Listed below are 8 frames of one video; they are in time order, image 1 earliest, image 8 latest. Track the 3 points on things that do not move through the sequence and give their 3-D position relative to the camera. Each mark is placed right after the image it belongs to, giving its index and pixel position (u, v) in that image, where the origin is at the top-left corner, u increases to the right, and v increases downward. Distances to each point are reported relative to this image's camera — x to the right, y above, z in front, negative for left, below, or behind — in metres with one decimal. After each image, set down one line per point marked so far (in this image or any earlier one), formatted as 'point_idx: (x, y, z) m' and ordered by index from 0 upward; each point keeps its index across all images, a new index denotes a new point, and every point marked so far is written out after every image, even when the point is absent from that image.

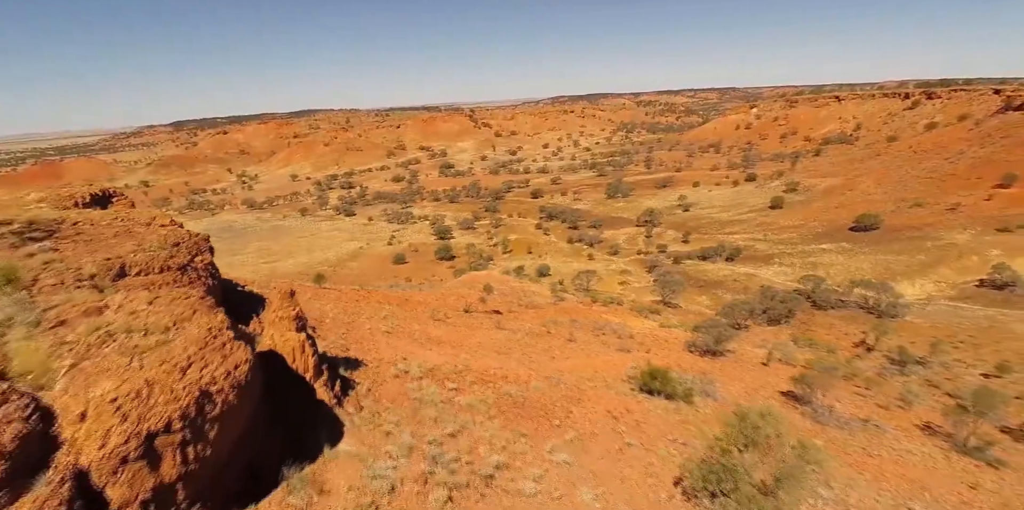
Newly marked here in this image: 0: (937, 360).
0: (+17.3, -4.2, +18.4) m
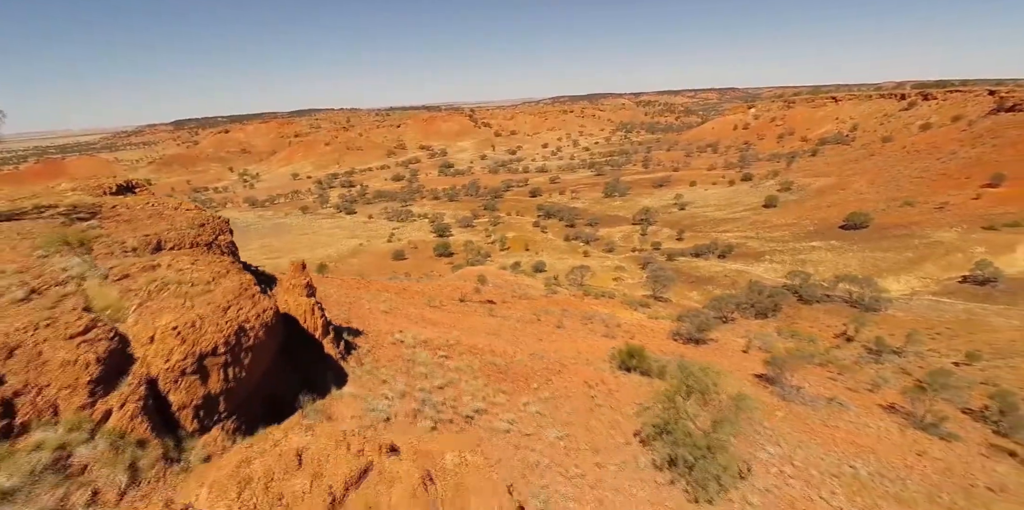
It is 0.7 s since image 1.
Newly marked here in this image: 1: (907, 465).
0: (+17.0, -4.0, +19.2) m
1: (+7.8, -4.1, +9.0) m
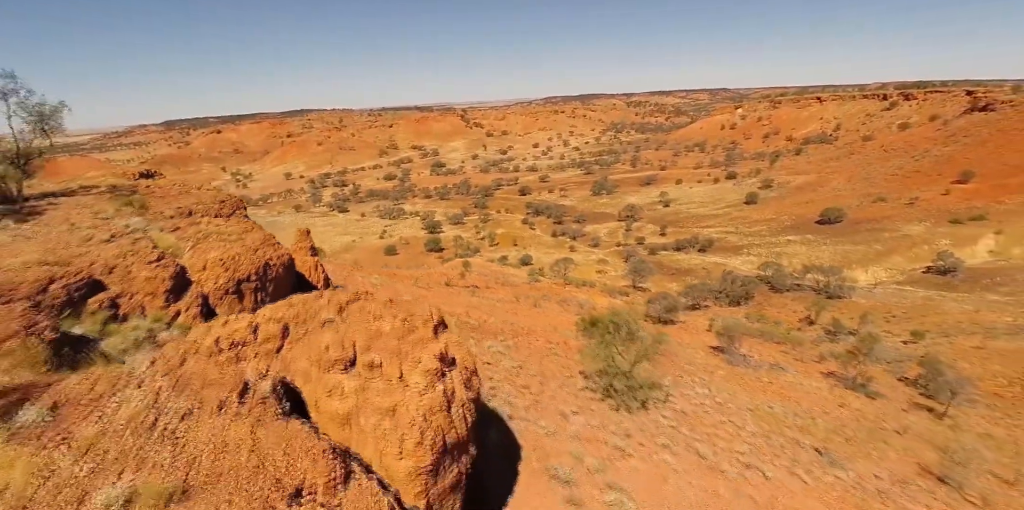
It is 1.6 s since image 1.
0: (+16.3, -3.4, +20.9) m
1: (+7.2, -3.6, +10.5) m
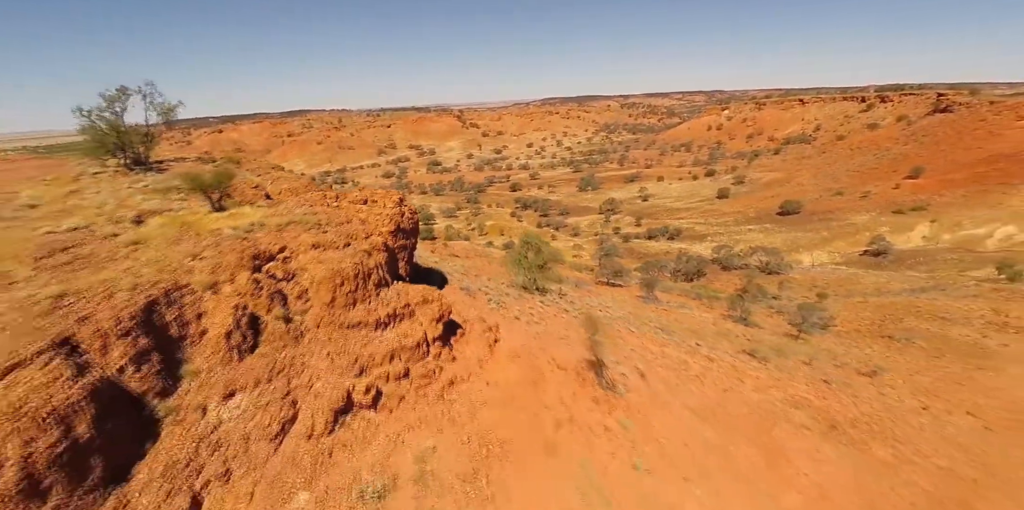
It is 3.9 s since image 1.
0: (+14.9, -2.0, +25.1) m
1: (+5.9, -2.2, +14.7) m
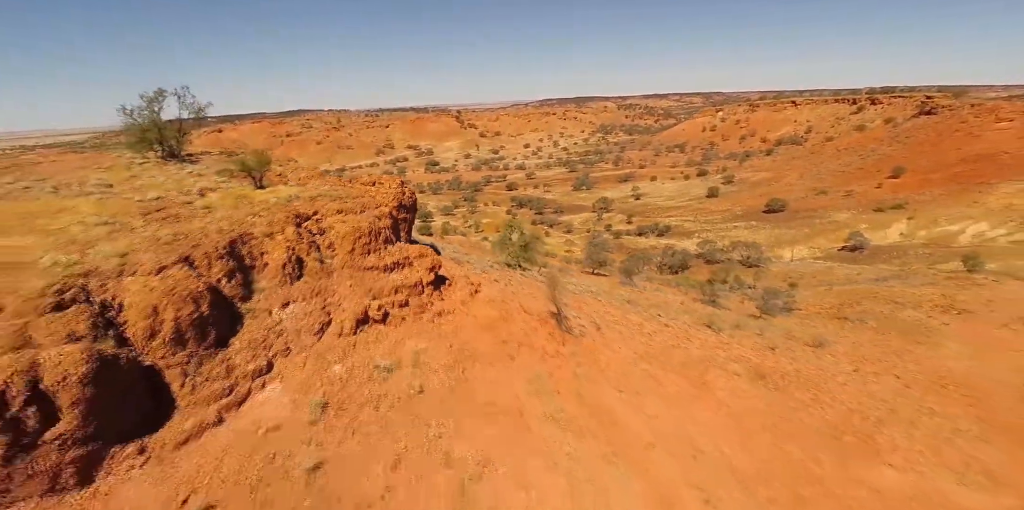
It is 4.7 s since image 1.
0: (+14.4, -1.6, +26.8) m
1: (+5.5, -1.7, +16.4) m
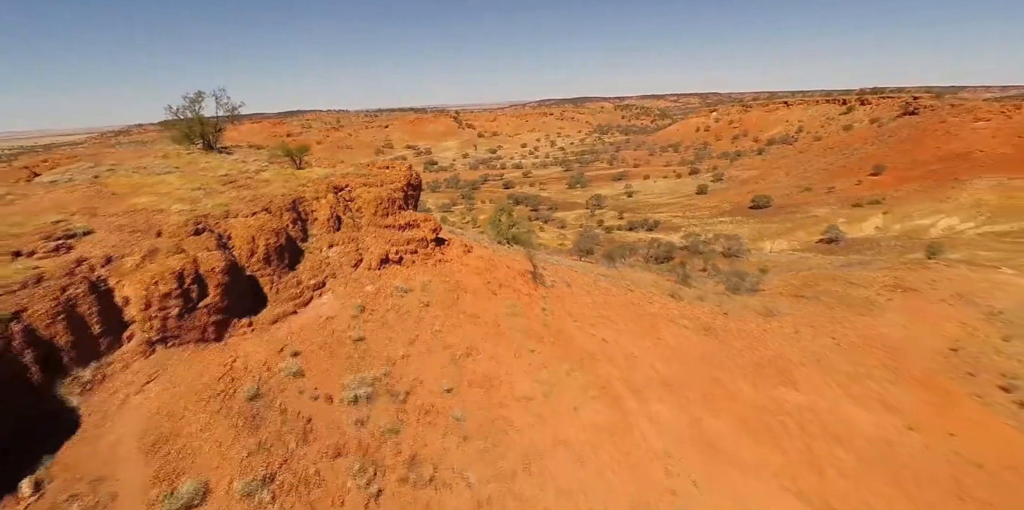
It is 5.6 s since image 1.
0: (+14.0, -0.8, +29.0) m
1: (+5.1, -1.0, +18.5) m
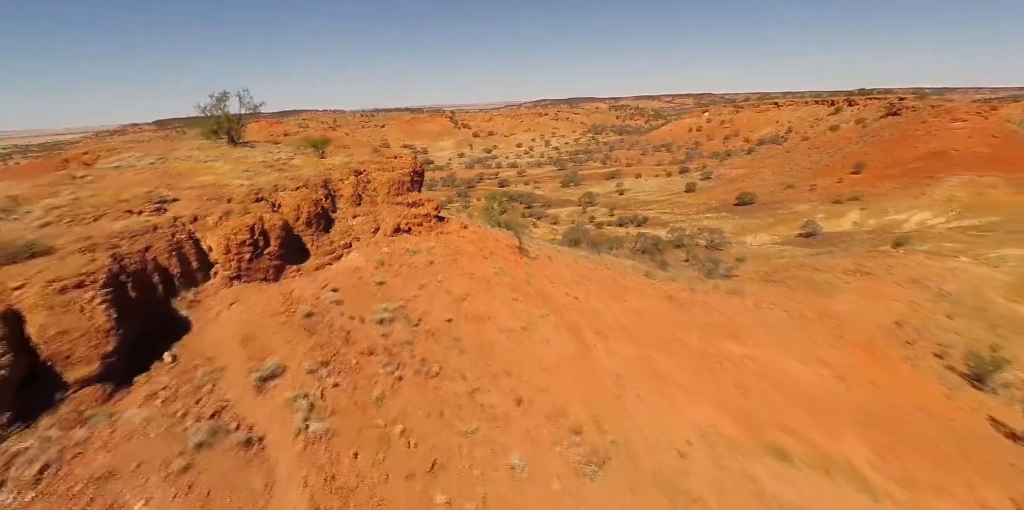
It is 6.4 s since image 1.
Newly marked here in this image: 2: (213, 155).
0: (+13.6, -0.2, +31.0) m
1: (+4.8, -0.3, +20.5) m
2: (-8.5, +2.8, +12.9) m
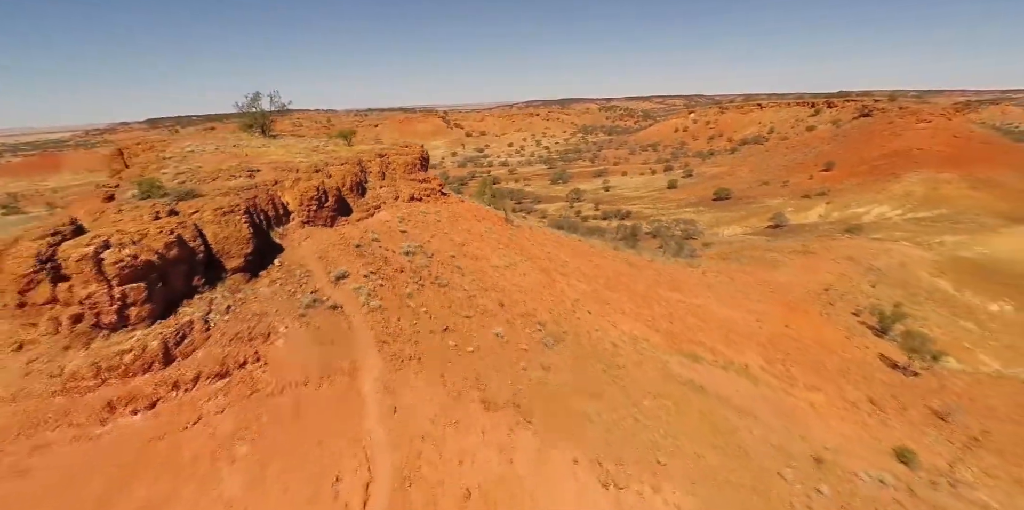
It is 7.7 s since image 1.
0: (+12.9, +0.9, +34.4) m
1: (+4.2, +0.7, +23.7) m
2: (-8.9, +3.9, +16.0) m
